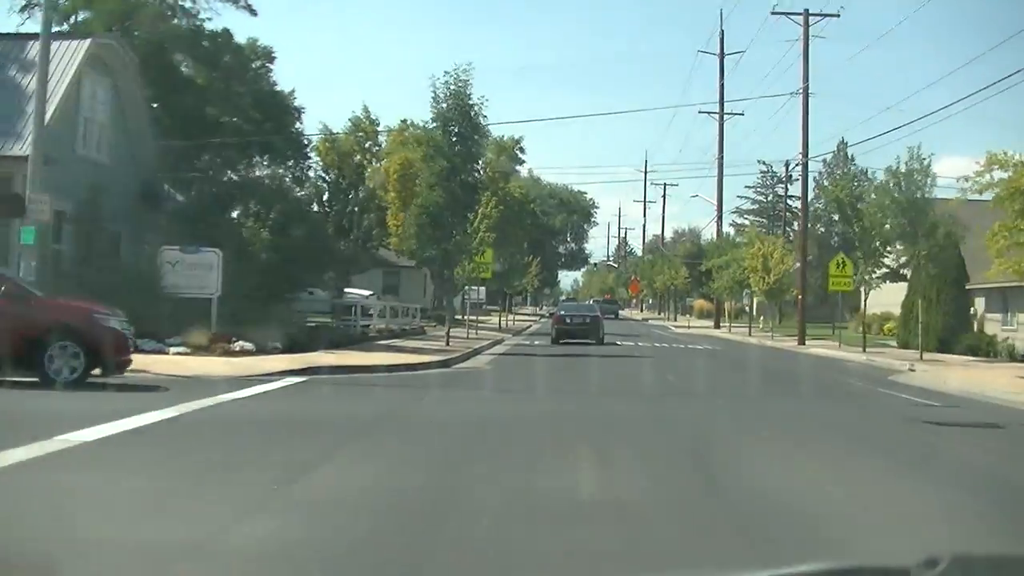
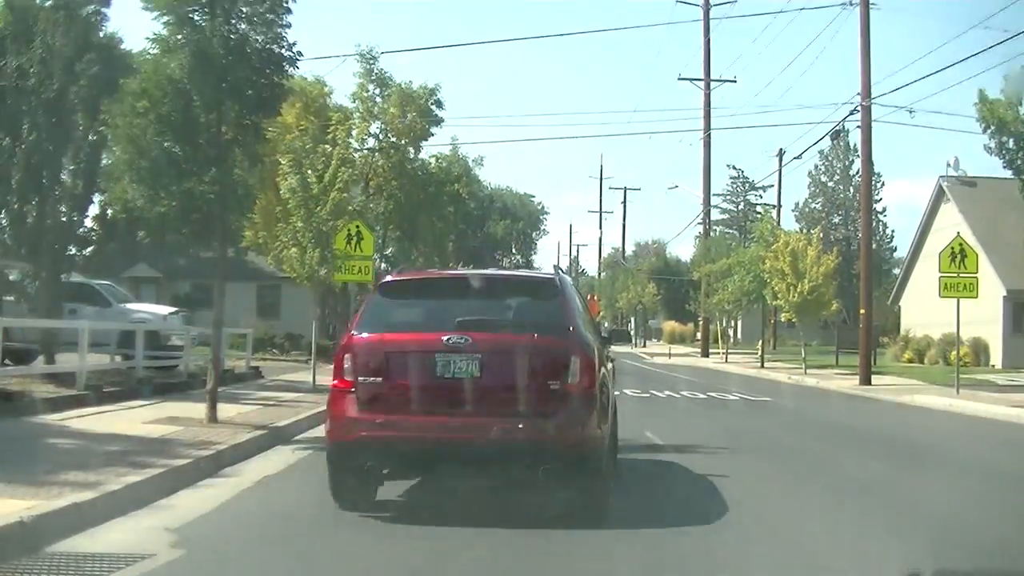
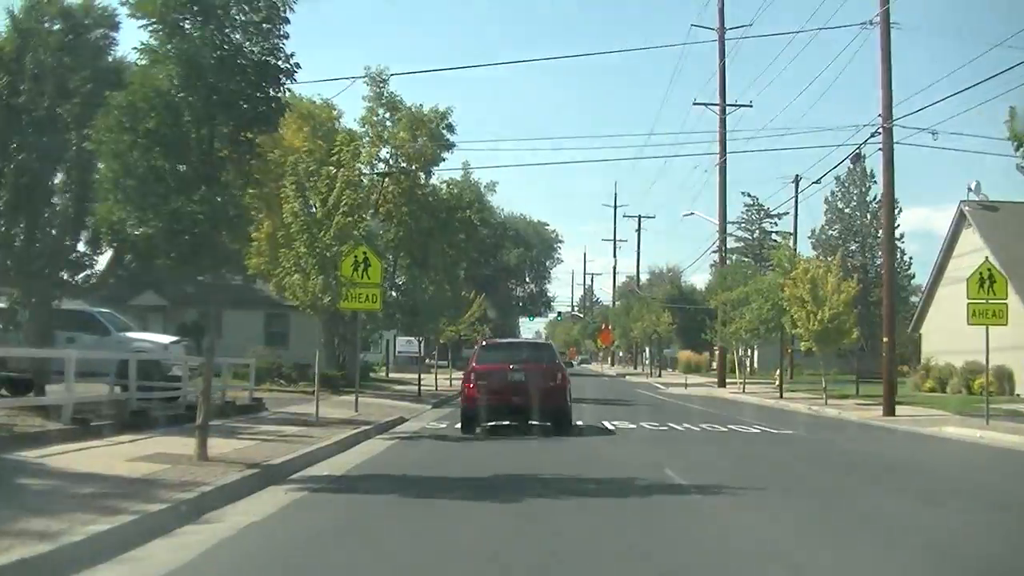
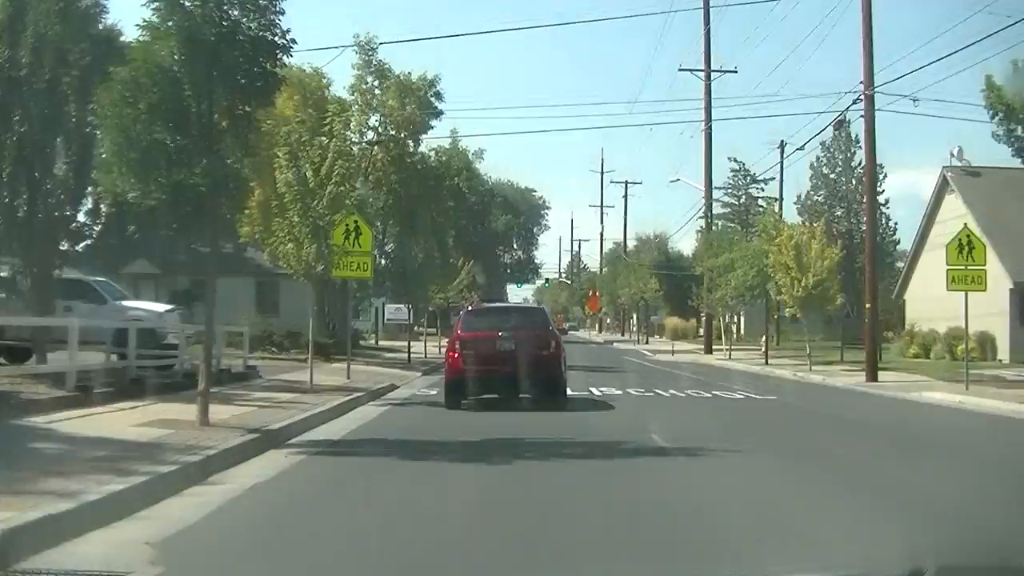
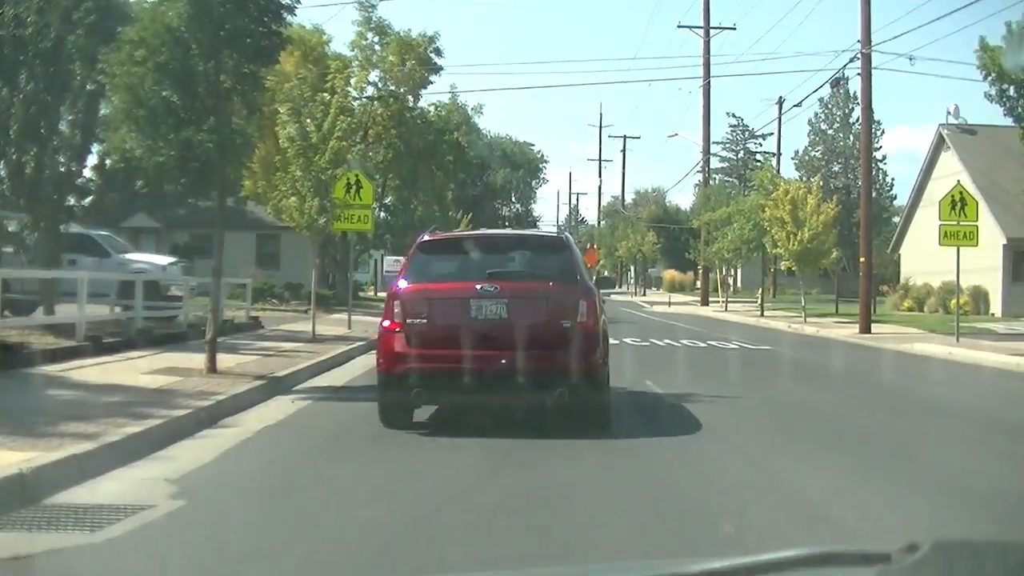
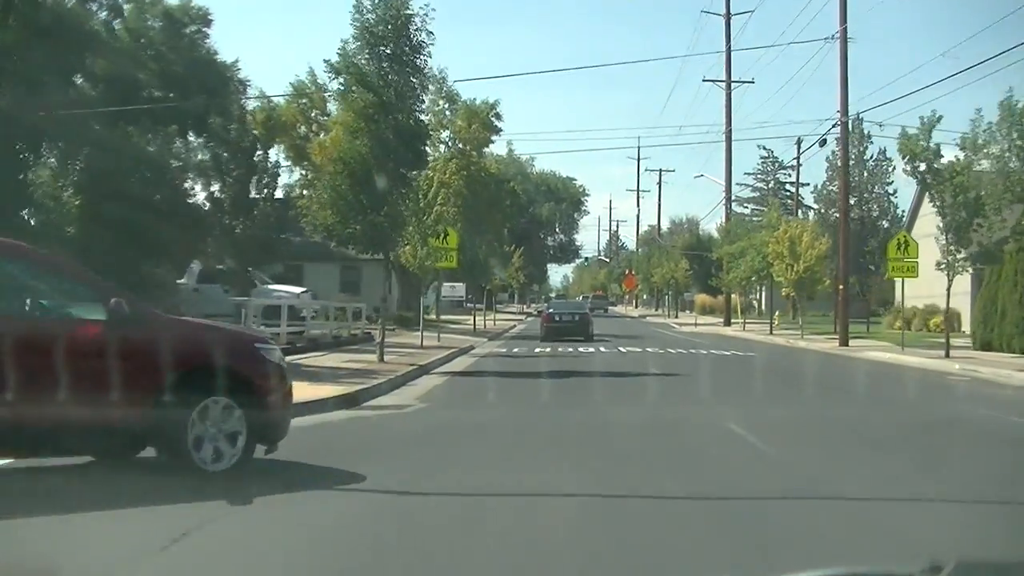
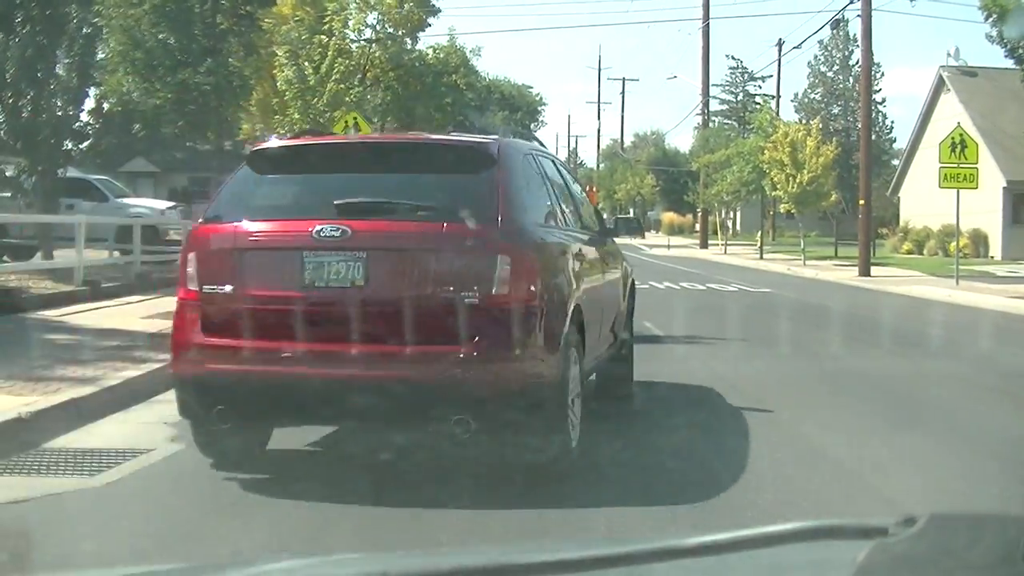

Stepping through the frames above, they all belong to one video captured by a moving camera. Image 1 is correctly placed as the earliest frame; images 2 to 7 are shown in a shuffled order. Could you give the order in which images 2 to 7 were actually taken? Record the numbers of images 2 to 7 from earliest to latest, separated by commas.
6, 7, 2, 5, 4, 3
